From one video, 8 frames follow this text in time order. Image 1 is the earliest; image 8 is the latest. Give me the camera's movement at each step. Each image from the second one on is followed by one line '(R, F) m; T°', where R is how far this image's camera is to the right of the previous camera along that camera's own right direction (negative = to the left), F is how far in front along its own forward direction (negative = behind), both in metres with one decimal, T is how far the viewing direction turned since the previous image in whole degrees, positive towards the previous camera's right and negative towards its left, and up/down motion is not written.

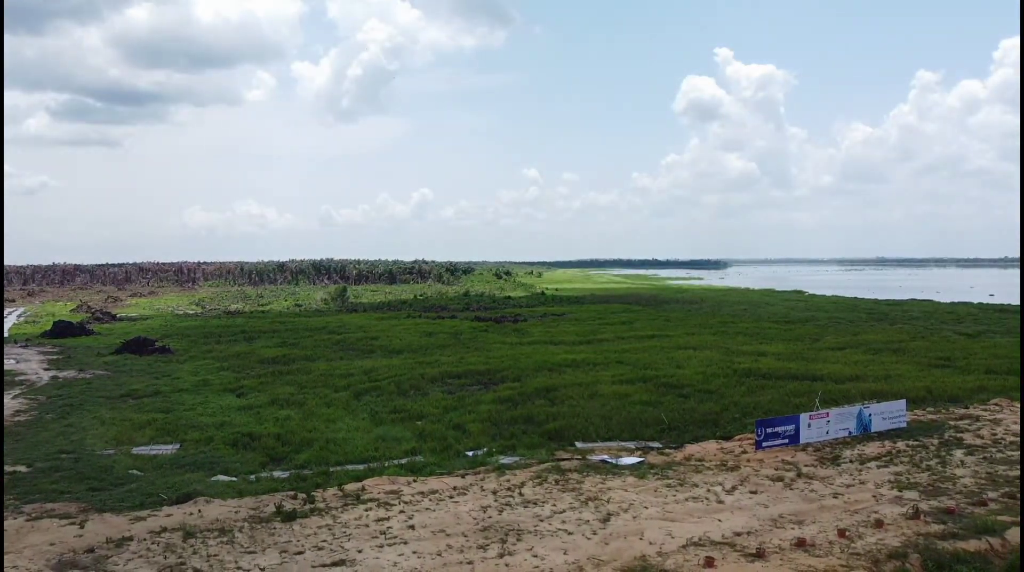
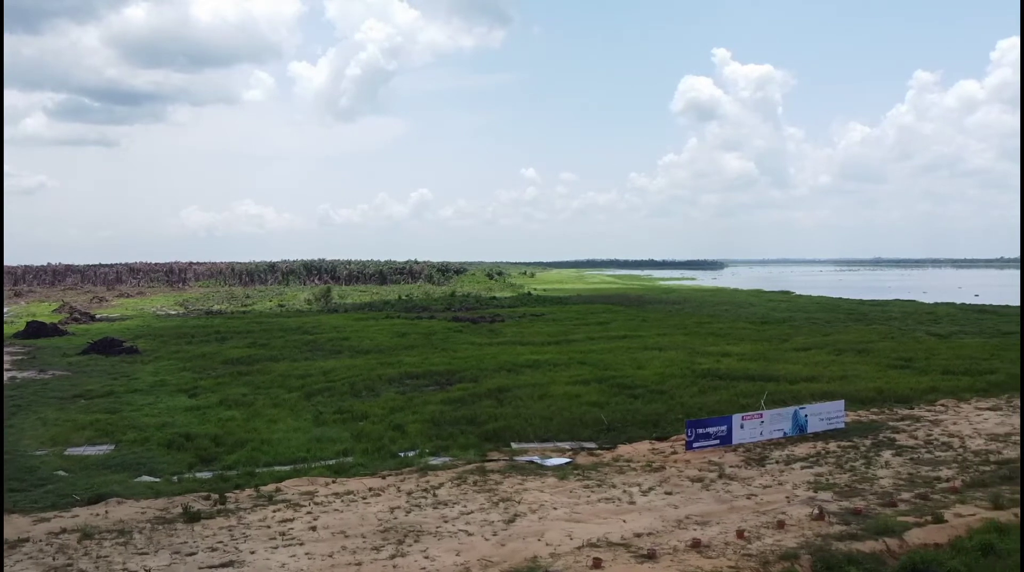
(+1.5, 0.0) m; 0°
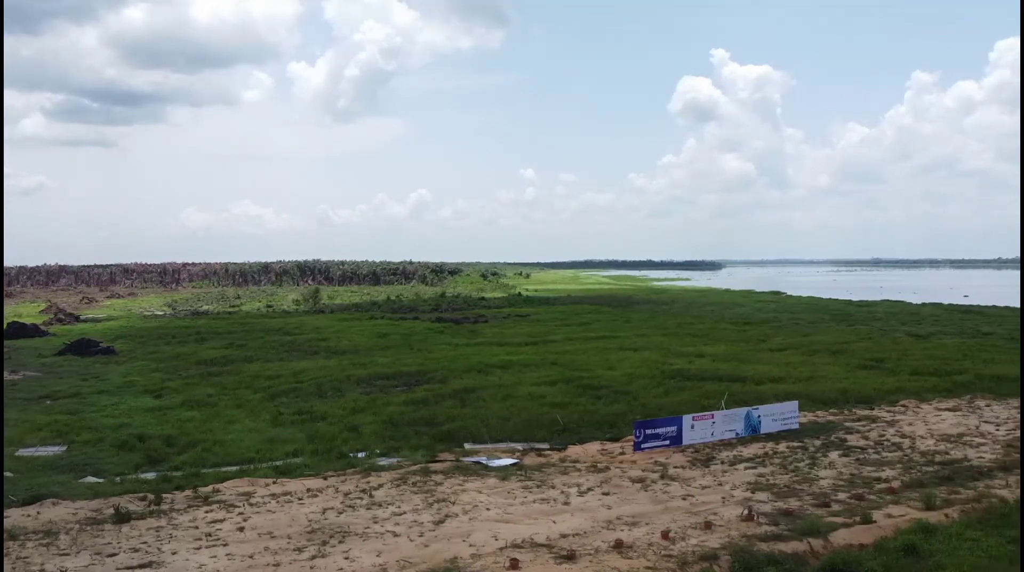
(+1.1, 0.0) m; 0°
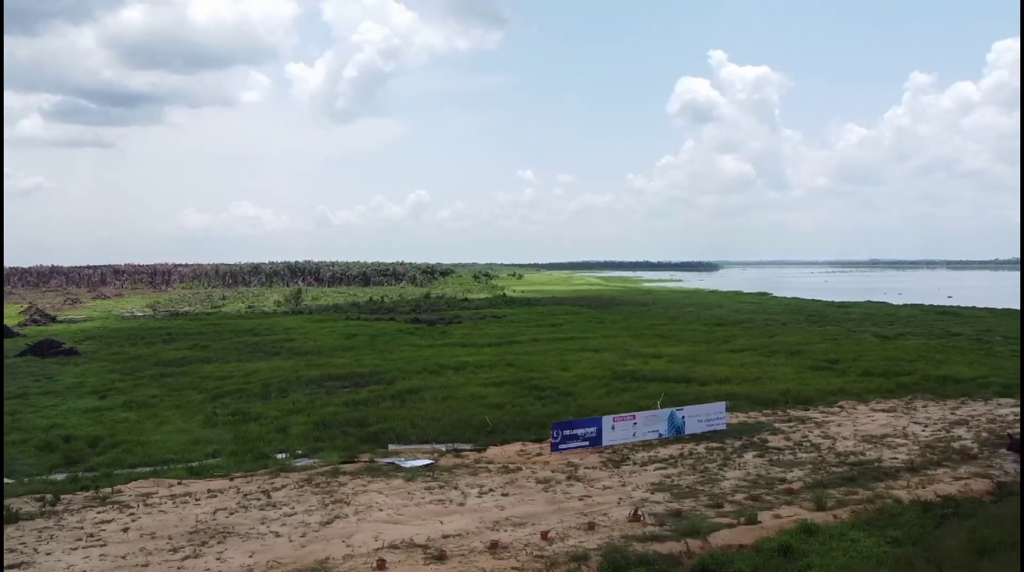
(+1.8, 0.0) m; 0°
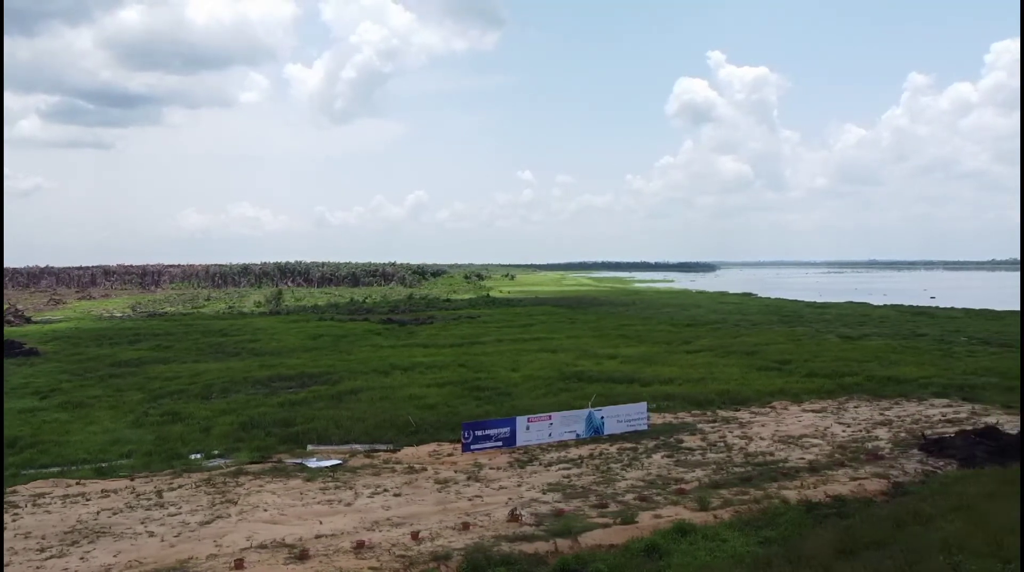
(+2.0, 0.0) m; 0°
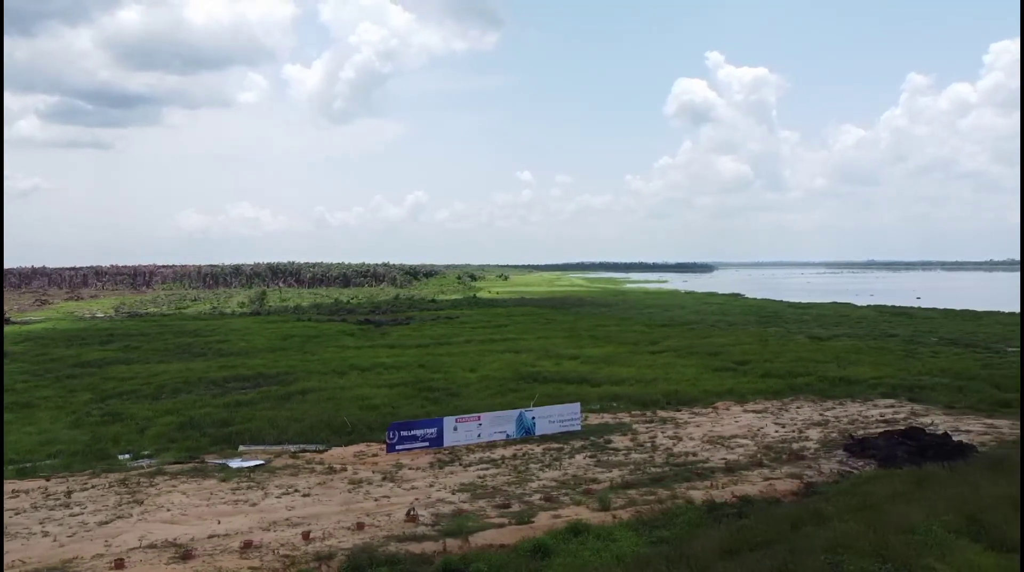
(+1.7, 0.0) m; 0°
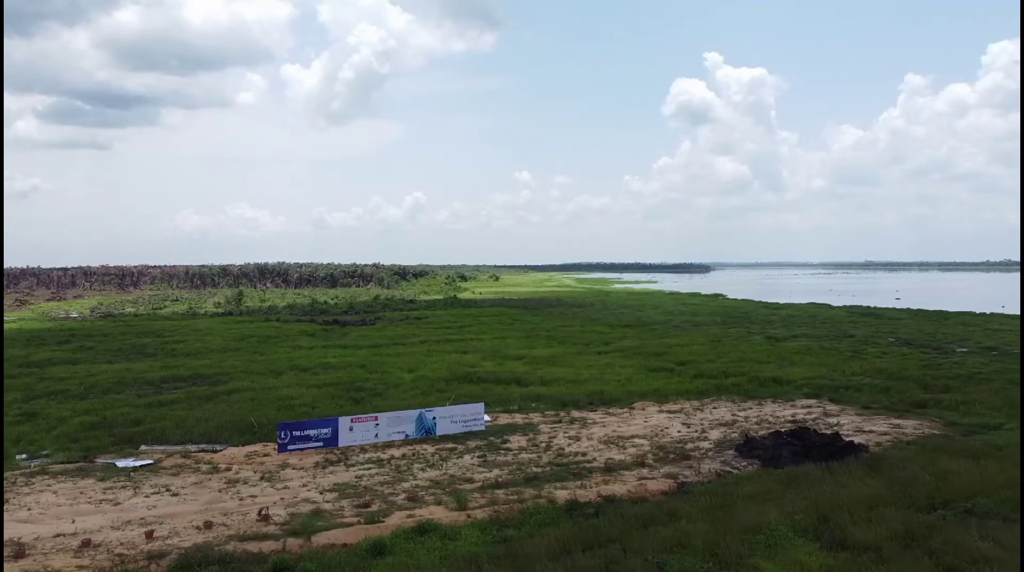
(+2.4, -0.1) m; 0°
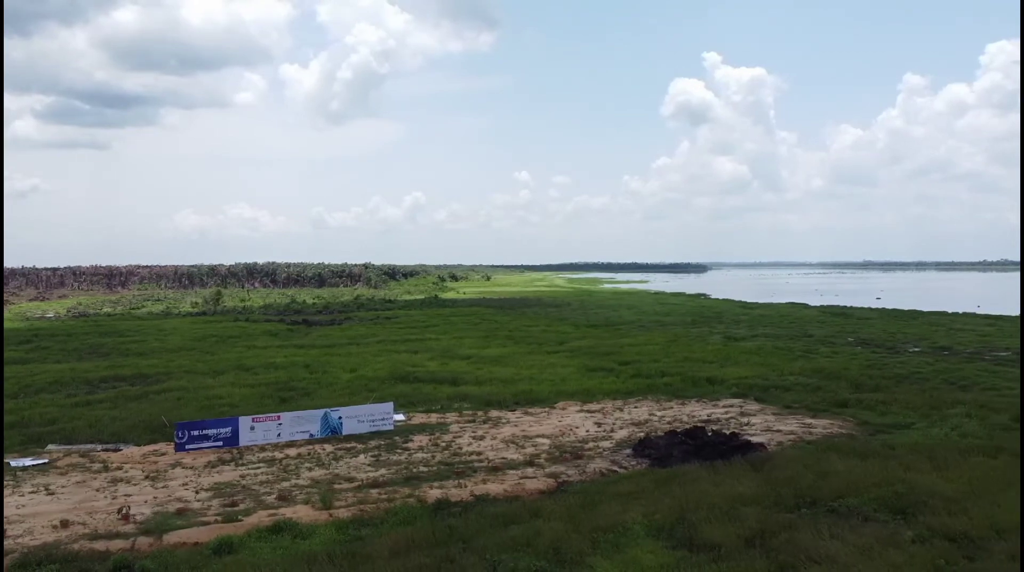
(+2.3, 0.0) m; 0°
